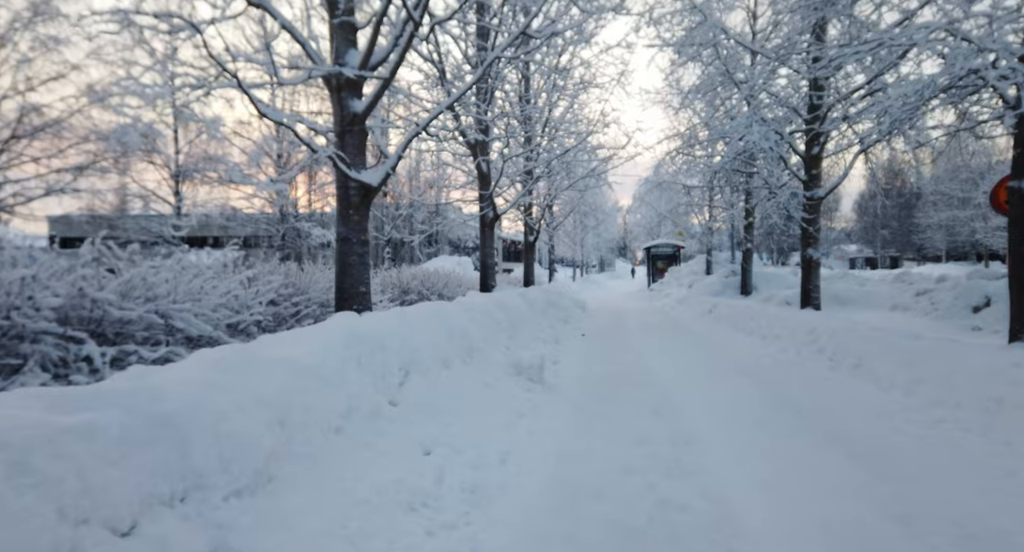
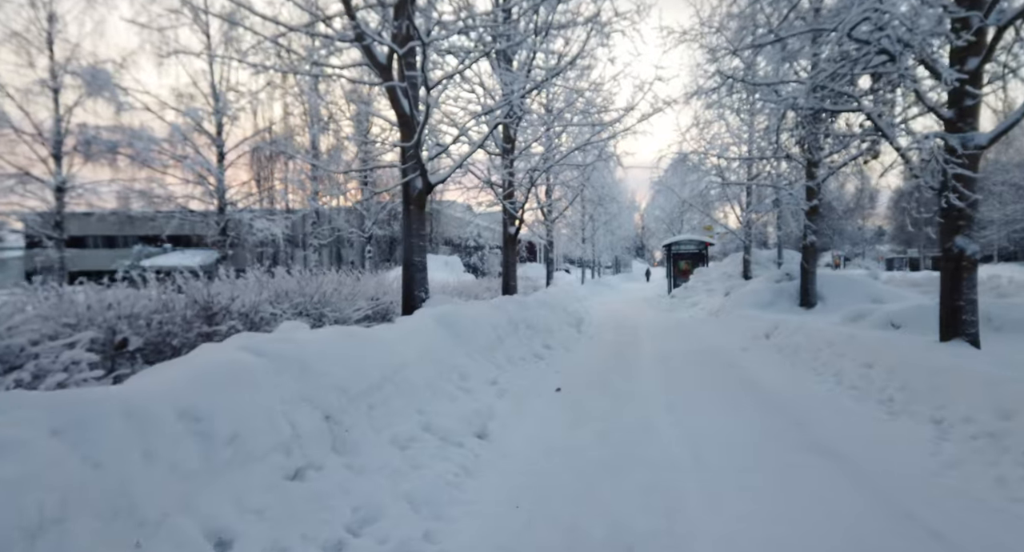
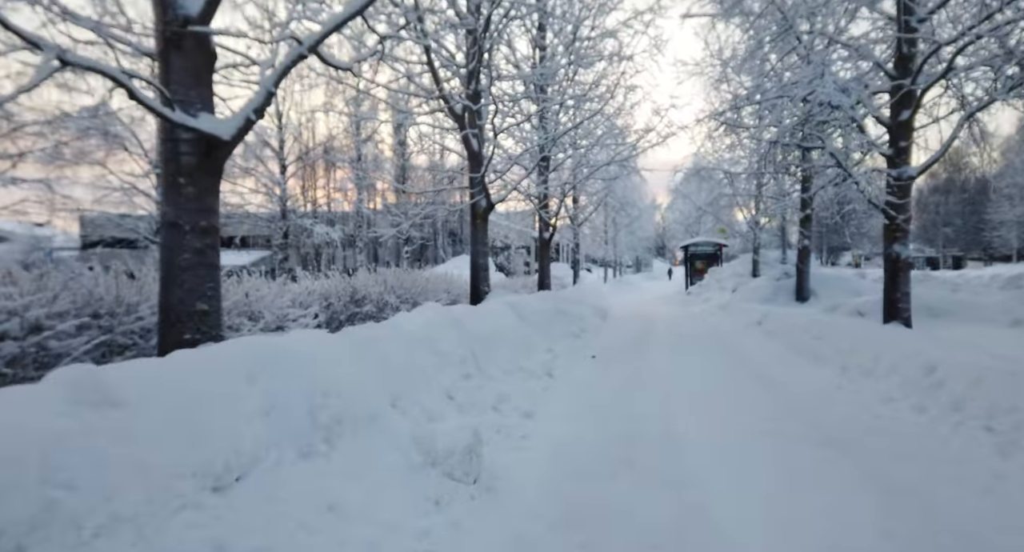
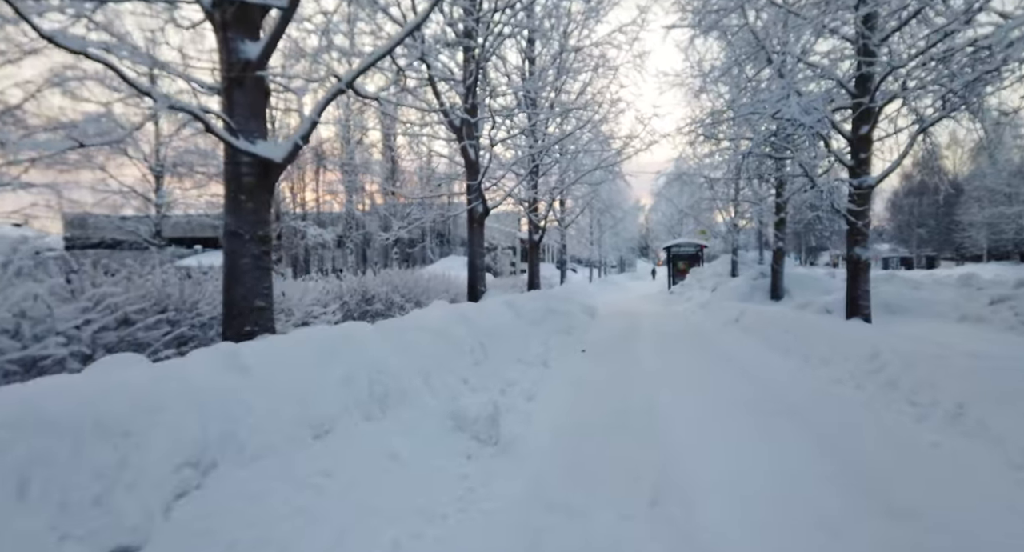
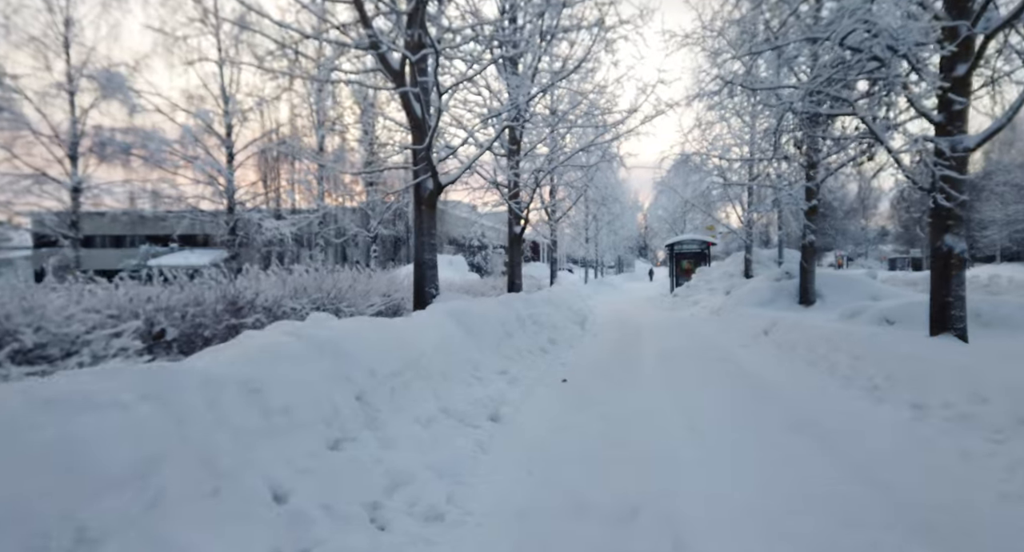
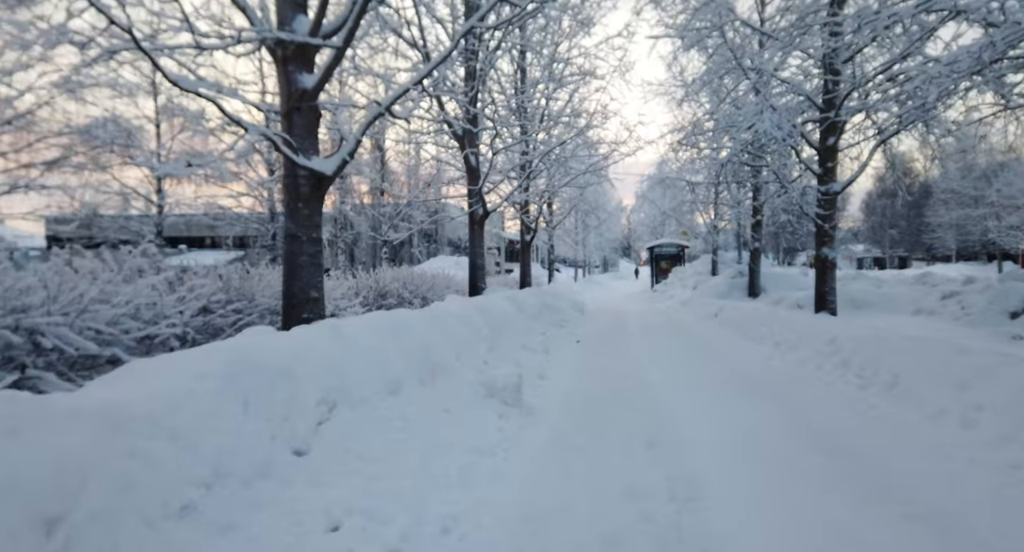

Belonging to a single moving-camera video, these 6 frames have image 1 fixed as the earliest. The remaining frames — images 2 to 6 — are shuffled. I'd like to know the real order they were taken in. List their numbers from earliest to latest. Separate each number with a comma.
6, 4, 3, 5, 2
